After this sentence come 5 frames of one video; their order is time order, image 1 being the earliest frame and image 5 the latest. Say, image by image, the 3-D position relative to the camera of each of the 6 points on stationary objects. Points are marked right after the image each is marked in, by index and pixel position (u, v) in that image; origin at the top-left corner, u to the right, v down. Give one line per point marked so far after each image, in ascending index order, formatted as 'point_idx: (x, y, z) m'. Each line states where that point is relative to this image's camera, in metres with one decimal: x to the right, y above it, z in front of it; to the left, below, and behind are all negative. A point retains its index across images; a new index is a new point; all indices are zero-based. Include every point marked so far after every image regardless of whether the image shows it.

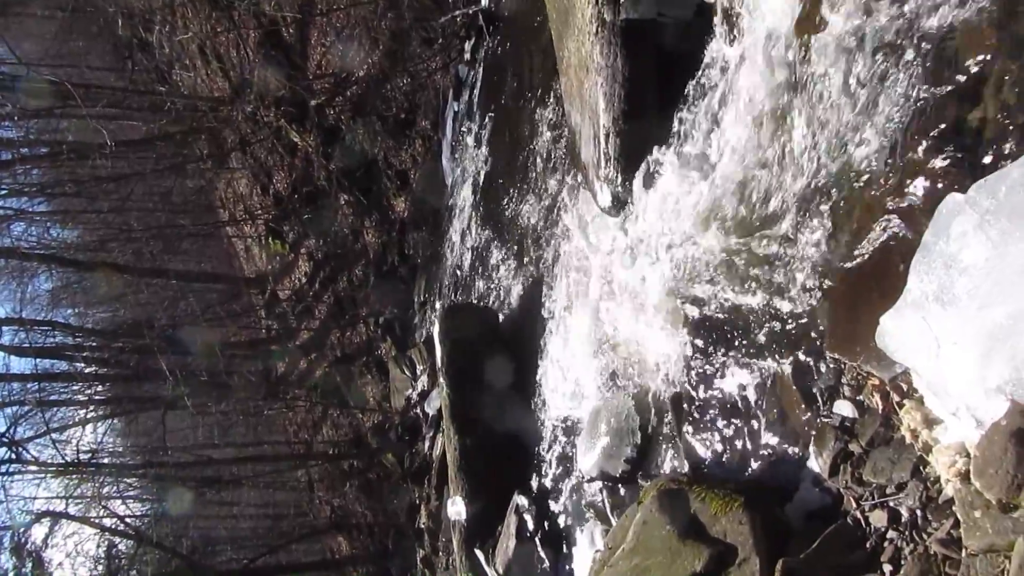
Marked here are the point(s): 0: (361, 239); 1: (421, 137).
0: (-1.1, +0.4, +6.2) m
1: (-0.6, +1.0, +5.8) m
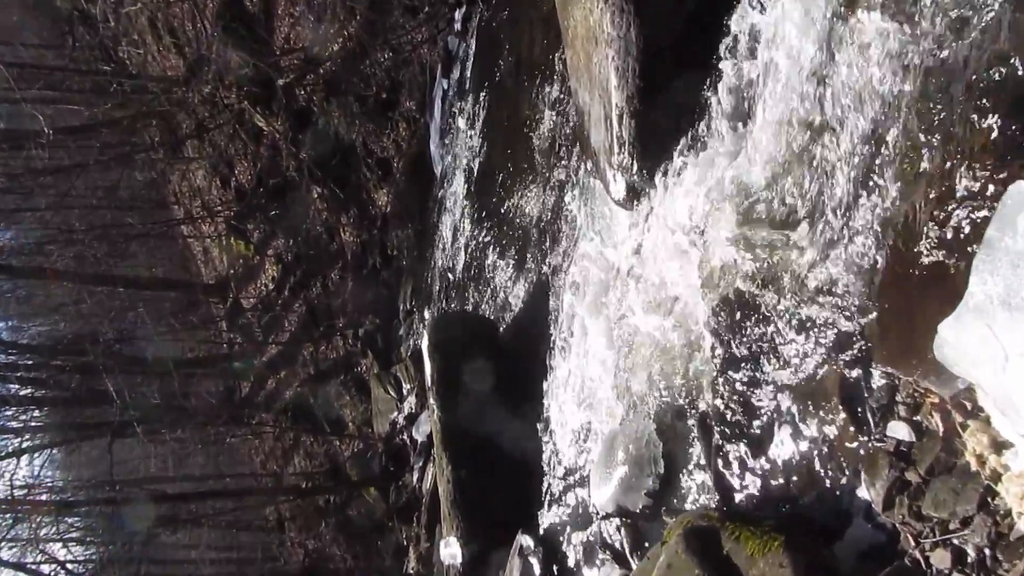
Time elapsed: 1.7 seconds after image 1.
0: (-1.1, +0.3, +5.4) m
1: (-0.6, +1.0, +5.0) m
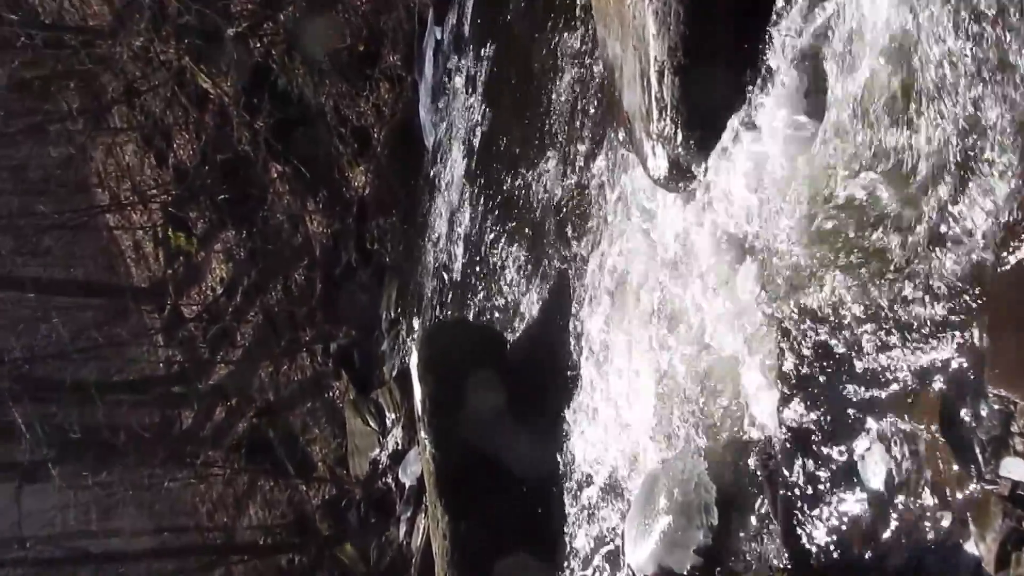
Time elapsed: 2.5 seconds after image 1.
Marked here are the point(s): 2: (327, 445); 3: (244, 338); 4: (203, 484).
0: (-1.1, +0.3, +4.3) m
1: (-0.6, +1.0, +3.9) m
2: (-1.0, -0.8, +4.4) m
3: (-1.4, -0.3, +4.4) m
4: (-1.7, -1.0, +4.5) m
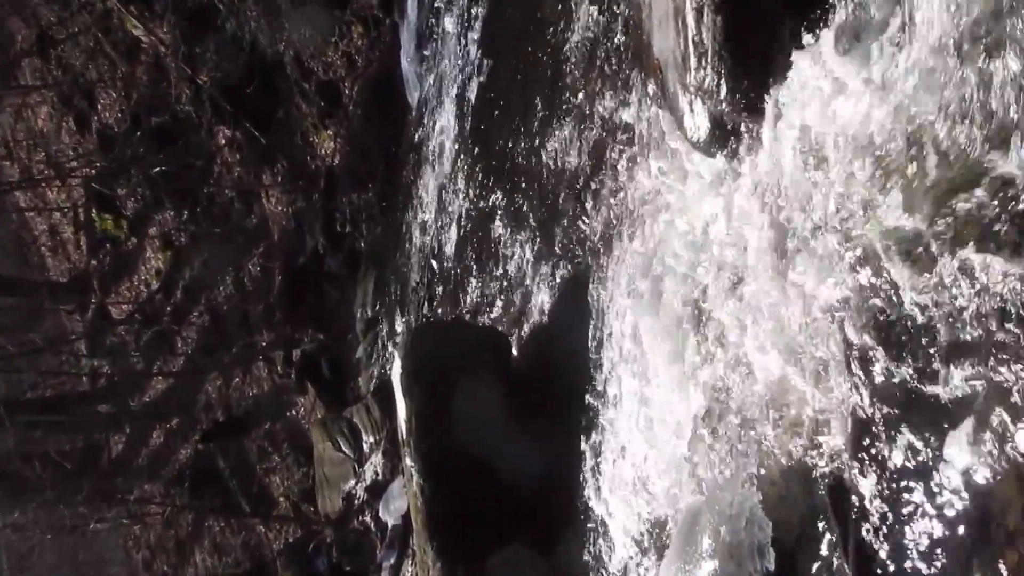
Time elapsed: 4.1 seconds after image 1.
0: (-1.1, +0.3, +3.4) m
1: (-0.6, +1.0, +3.1) m
2: (-0.9, -0.8, +3.6) m
3: (-1.4, -0.2, +3.5) m
4: (-1.6, -1.0, +3.7) m
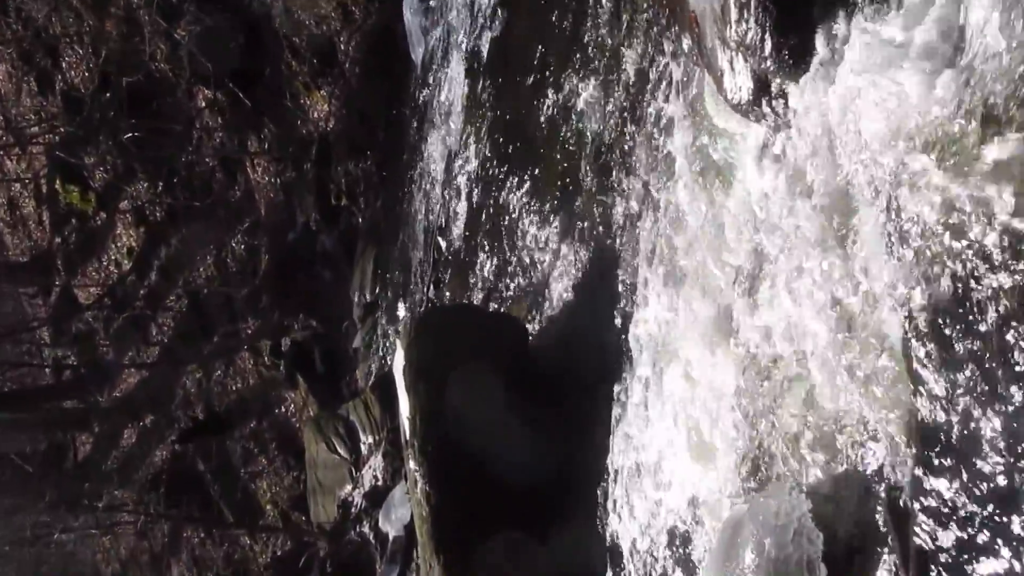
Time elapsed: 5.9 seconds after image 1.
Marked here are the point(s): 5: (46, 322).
0: (-1.0, +0.4, +3.1) m
1: (-0.5, +1.1, +2.7) m
2: (-0.9, -0.7, +3.2) m
3: (-1.3, -0.2, +3.2) m
4: (-1.6, -1.0, +3.3) m
5: (-1.8, -0.1, +3.3) m
